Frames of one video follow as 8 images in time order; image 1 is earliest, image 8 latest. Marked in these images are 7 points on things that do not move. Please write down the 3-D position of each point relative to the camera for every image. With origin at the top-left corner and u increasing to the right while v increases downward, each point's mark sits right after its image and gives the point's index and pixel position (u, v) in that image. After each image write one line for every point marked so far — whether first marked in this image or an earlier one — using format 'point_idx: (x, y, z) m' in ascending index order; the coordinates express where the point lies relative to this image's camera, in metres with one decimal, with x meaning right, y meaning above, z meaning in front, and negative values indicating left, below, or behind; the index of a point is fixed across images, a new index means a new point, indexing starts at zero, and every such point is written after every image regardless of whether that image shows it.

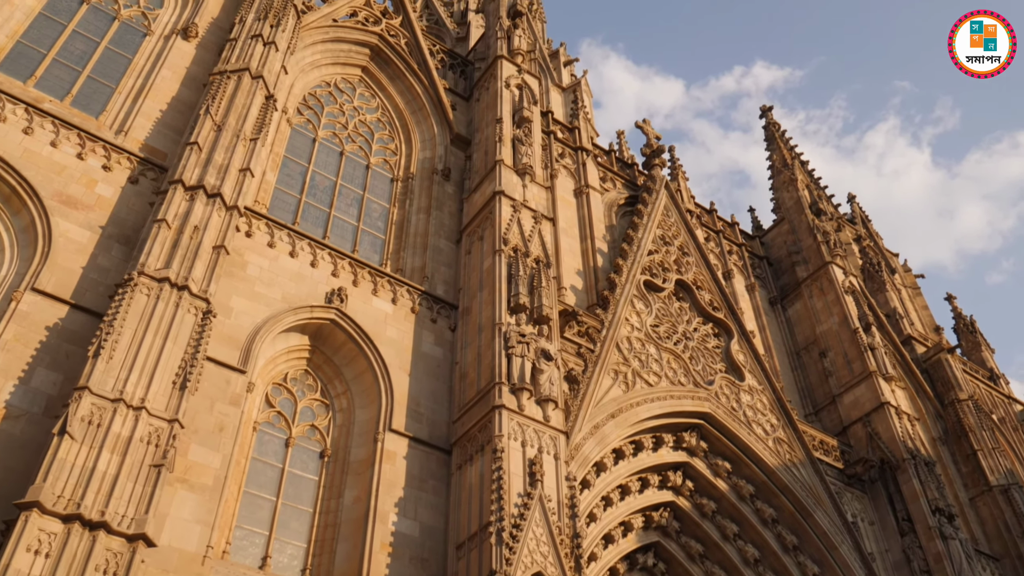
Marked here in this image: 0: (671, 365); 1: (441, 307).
0: (+3.1, -1.5, +17.8) m
1: (-1.2, -0.3, +15.0) m
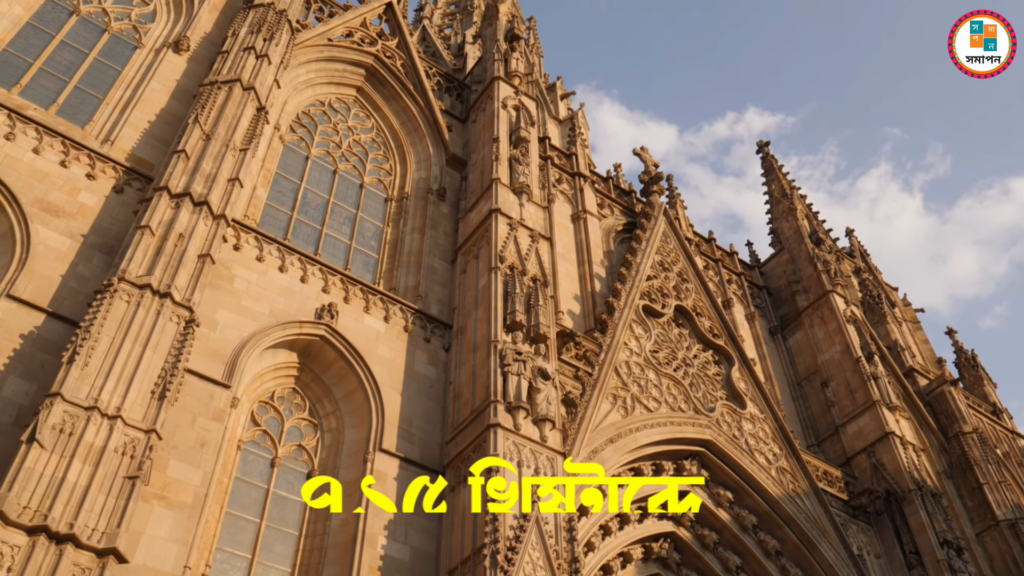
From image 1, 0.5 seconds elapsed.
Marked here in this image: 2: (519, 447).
0: (+3.0, -2.0, +17.3) m
1: (-1.2, -0.6, +14.5) m
2: (+0.1, -2.1, +11.8) m
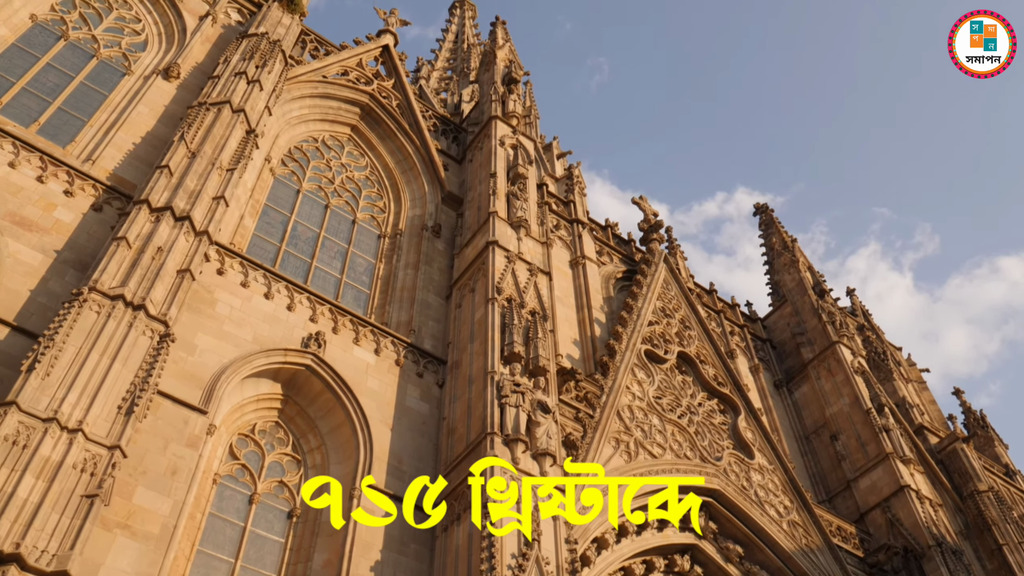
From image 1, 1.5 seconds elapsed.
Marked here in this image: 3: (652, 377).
0: (+3.0, -2.7, +16.5) m
1: (-1.3, -1.1, +13.8) m
2: (+0.1, -2.4, +10.9) m
3: (+2.7, -1.7, +17.6) m
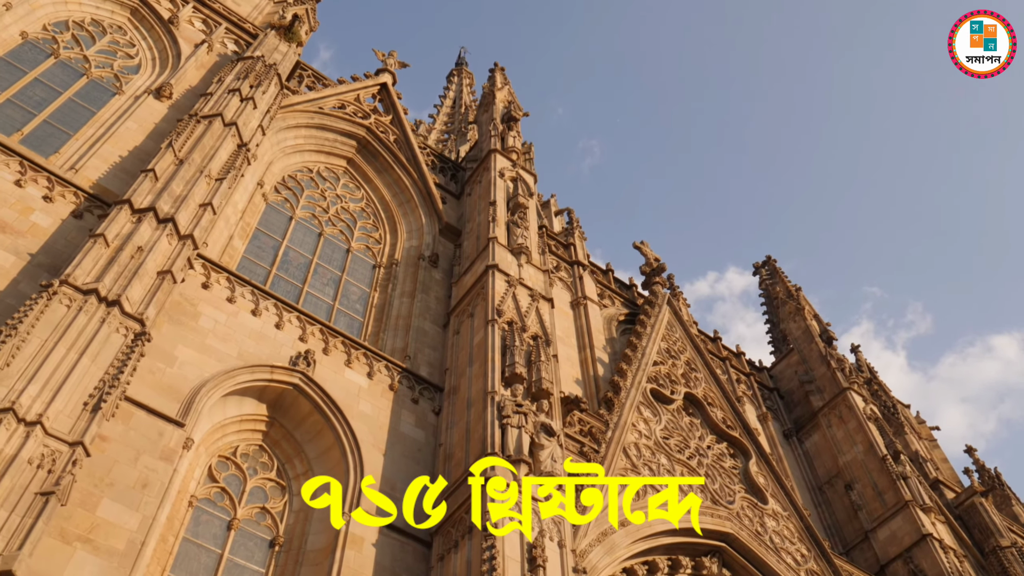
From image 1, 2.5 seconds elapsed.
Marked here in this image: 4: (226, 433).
0: (+3.0, -3.3, +15.5) m
1: (-1.3, -1.4, +13.0) m
2: (+0.1, -2.4, +10.1) m
3: (+2.7, -2.4, +16.8) m
4: (-3.4, -1.8, +10.9) m
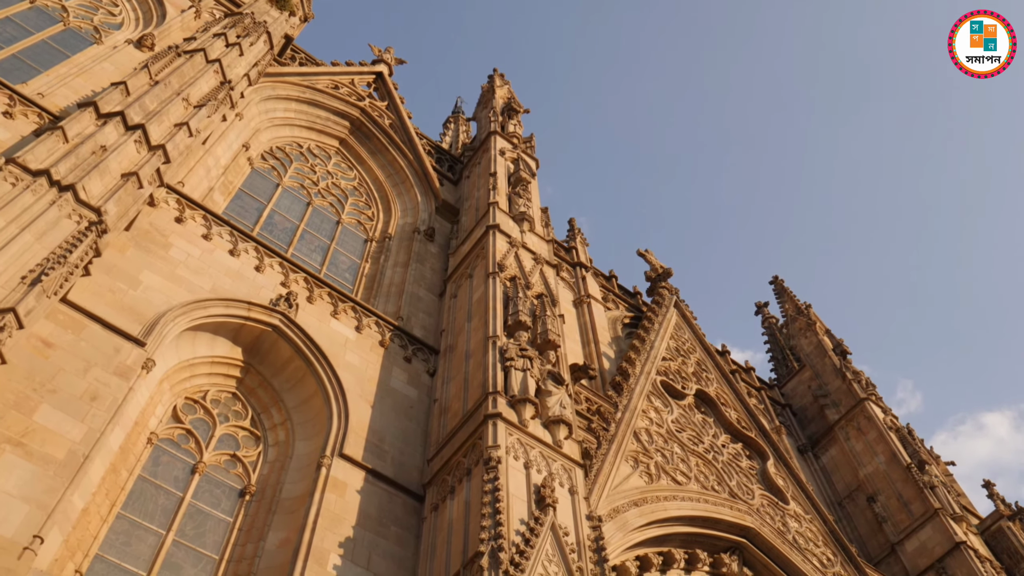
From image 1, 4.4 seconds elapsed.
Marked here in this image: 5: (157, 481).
0: (+3.0, -2.9, +14.2) m
1: (-1.2, -0.8, +11.8) m
2: (+0.1, -1.5, +8.8) m
3: (+2.7, -2.1, +15.5) m
4: (-3.4, -0.9, +9.7) m
5: (-3.4, -1.8, +8.6) m
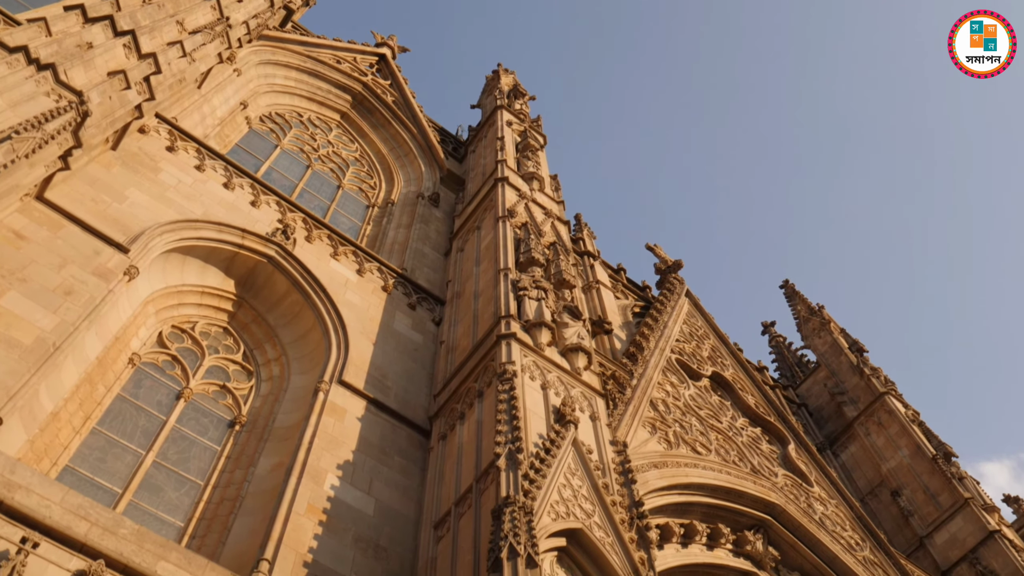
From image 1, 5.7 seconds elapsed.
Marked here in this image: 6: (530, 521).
0: (+3.1, -2.3, +13.4) m
1: (-1.1, -0.1, +11.1) m
2: (+0.3, -0.7, +8.1) m
3: (+2.8, -1.6, +14.8) m
4: (-3.3, -0.1, +9.0) m
5: (-3.2, -1.0, +7.8) m
6: (+0.1, -1.5, +5.7) m
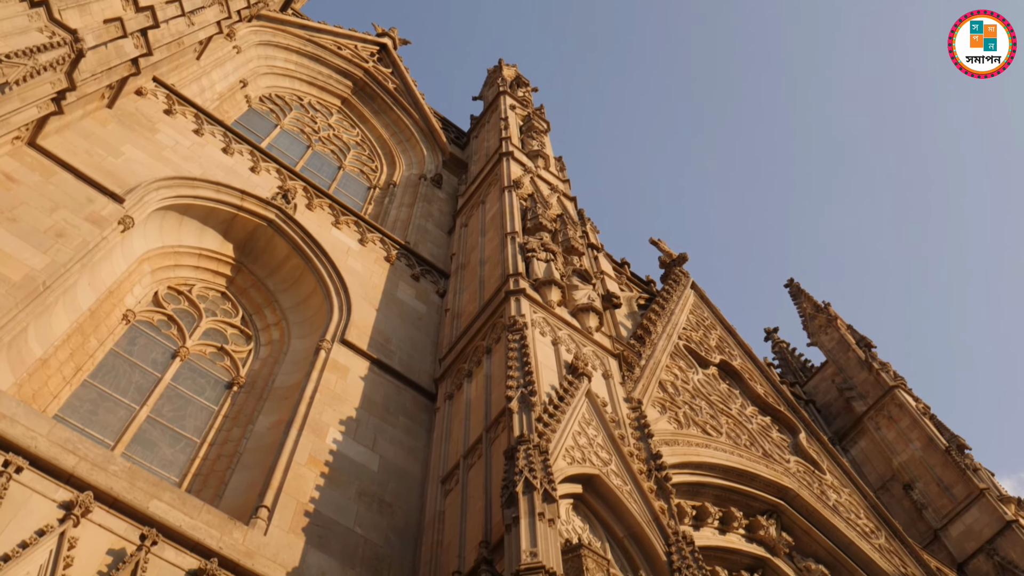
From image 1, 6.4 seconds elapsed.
0: (+3.2, -2.1, +13.1) m
1: (-1.0, +0.2, +10.8) m
2: (+0.4, -0.3, +7.8) m
3: (+2.9, -1.4, +14.4) m
4: (-3.2, +0.2, +8.7) m
5: (-3.1, -0.6, +7.5) m
6: (+0.2, -1.0, +5.4) m
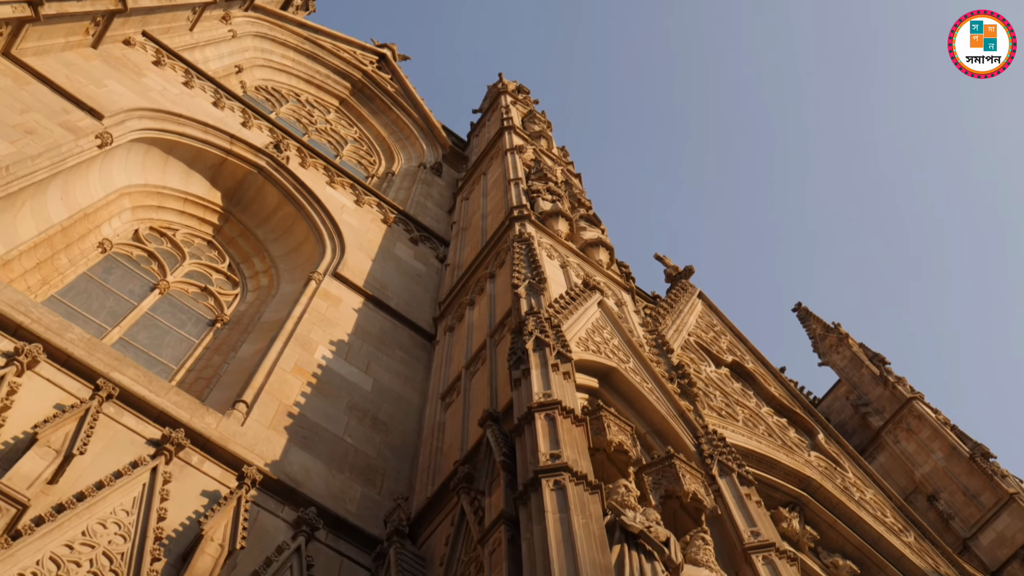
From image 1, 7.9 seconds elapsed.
0: (+3.2, -1.8, +12.4) m
1: (-1.0, +0.6, +10.3) m
2: (+0.4, +0.3, +7.2) m
3: (+2.9, -1.2, +13.8) m
4: (-3.1, +0.8, +8.2) m
5: (-3.1, 0.0, +6.9) m
6: (+0.2, -0.2, +4.8) m
